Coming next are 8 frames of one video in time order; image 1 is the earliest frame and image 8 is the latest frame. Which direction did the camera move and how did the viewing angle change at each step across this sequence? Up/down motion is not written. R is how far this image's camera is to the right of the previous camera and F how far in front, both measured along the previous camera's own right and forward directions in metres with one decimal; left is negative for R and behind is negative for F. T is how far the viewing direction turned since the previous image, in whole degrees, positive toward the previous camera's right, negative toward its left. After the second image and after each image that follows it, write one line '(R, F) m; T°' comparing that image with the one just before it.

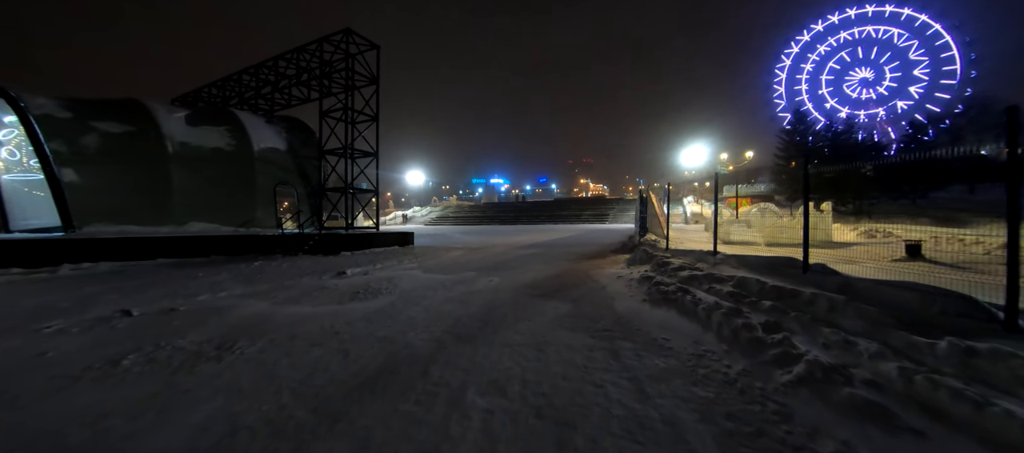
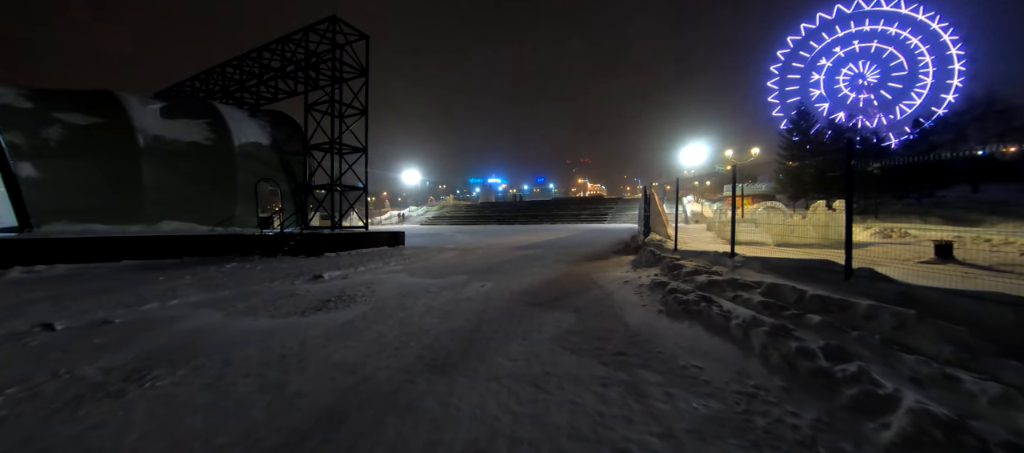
(+0.1, +0.8) m; 0°
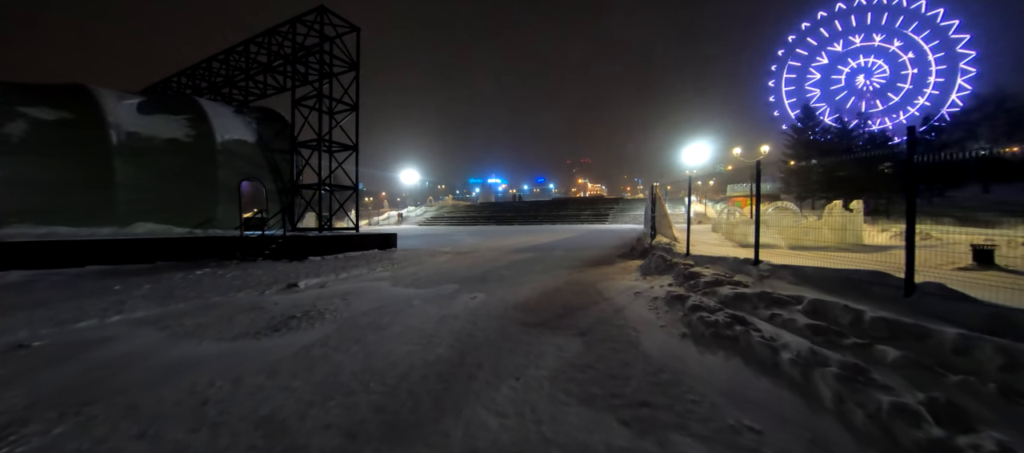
(+0.1, +0.8) m; 0°
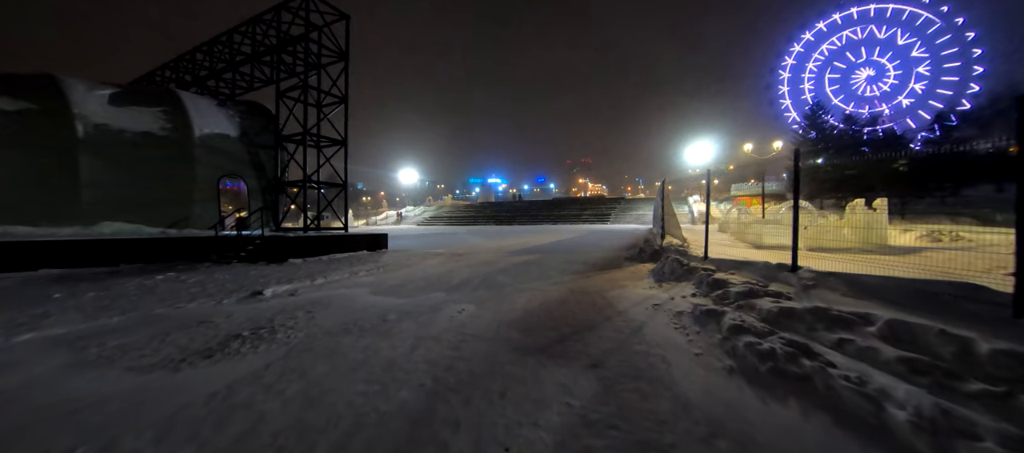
(+0.1, +0.9) m; 0°
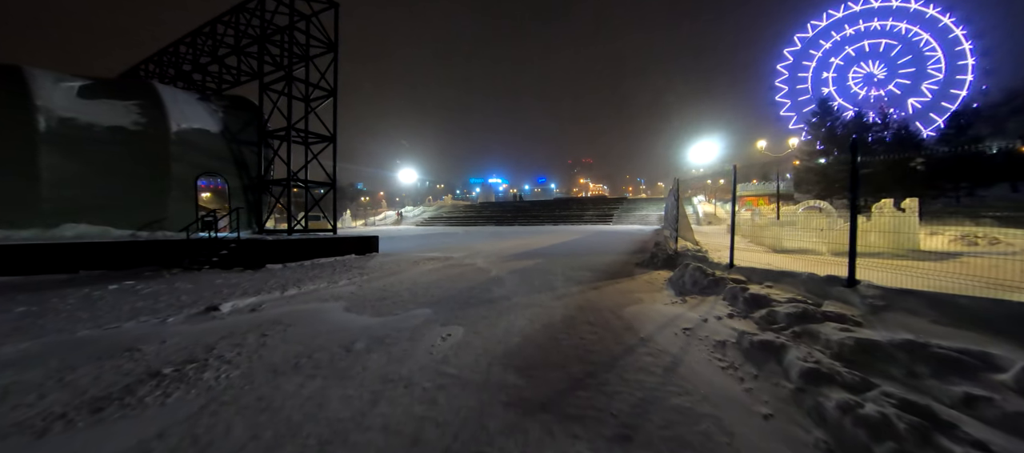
(0.0, +0.9) m; 0°
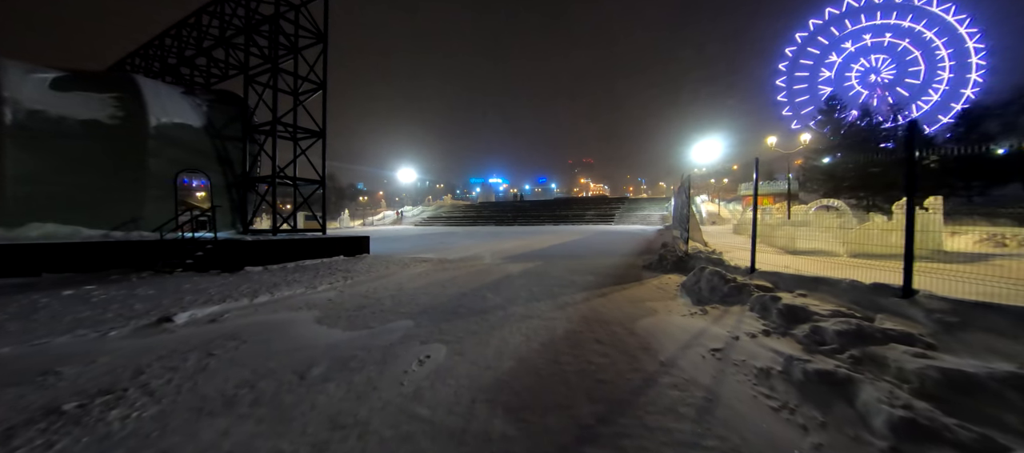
(+0.1, +0.7) m; 0°
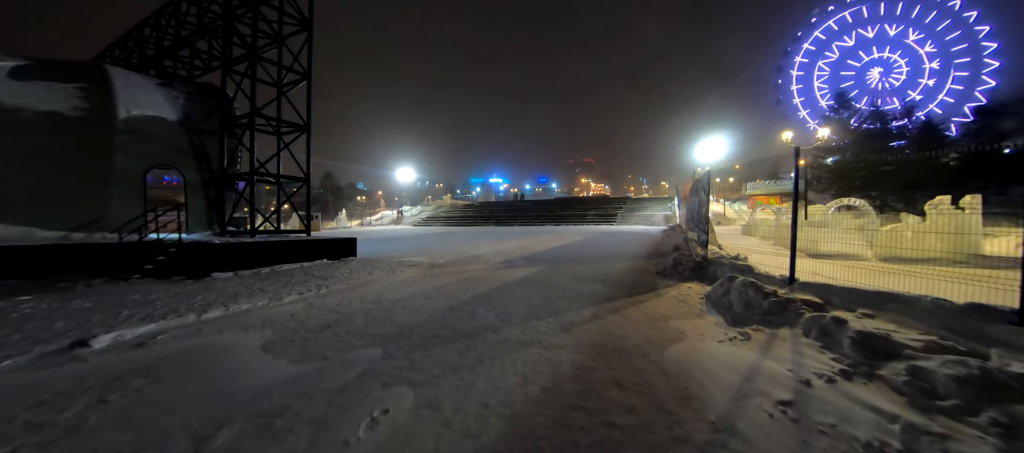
(+0.1, +0.9) m; 0°
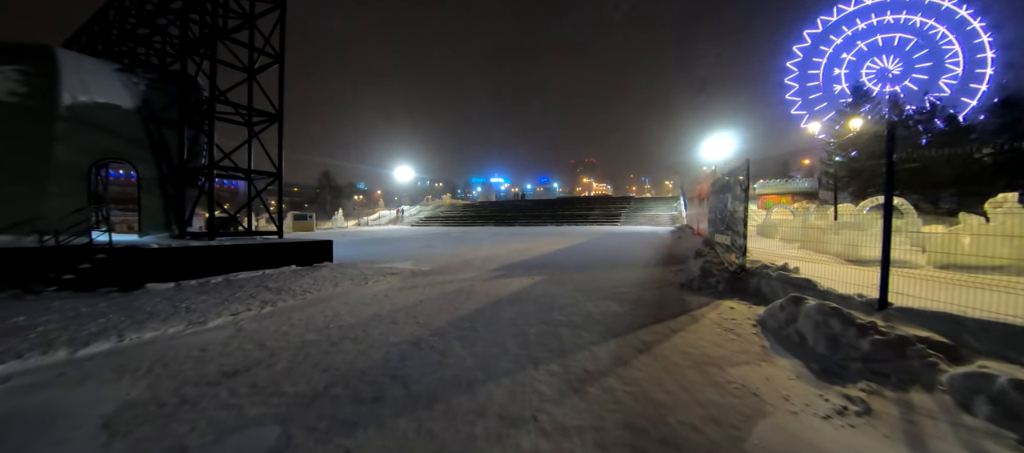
(+0.1, +1.3) m; 0°
